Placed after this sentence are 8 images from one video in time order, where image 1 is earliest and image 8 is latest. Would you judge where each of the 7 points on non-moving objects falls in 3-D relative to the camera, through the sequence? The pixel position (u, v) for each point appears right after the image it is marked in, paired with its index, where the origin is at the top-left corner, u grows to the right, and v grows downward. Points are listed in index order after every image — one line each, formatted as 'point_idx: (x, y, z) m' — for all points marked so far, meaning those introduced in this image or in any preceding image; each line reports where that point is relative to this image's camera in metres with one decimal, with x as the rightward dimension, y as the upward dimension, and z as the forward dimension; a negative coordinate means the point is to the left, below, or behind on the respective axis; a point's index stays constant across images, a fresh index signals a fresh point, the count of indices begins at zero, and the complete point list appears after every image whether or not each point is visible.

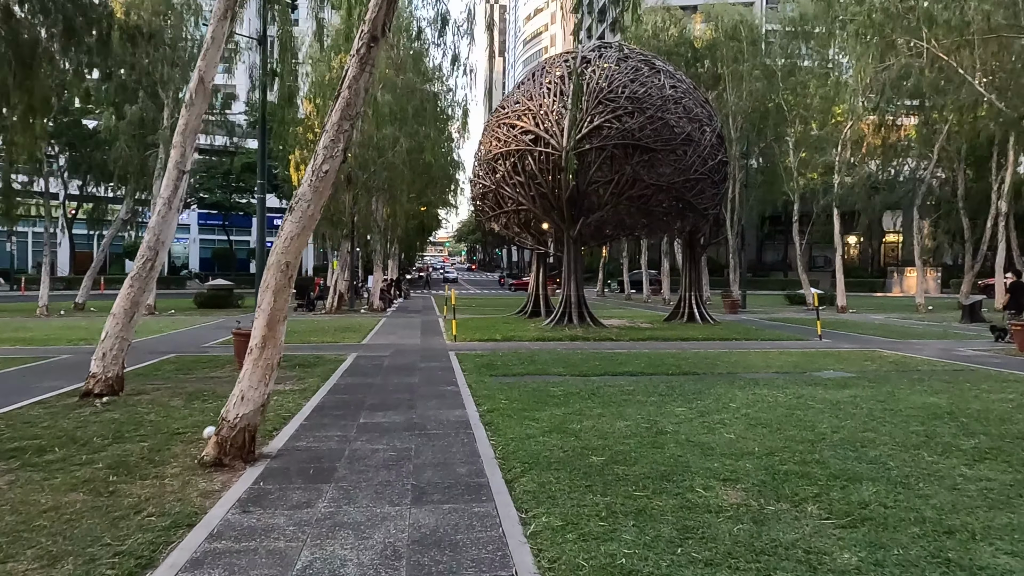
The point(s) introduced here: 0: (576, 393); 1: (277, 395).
0: (+0.9, -1.5, +10.9) m
1: (-3.5, -1.6, +11.2) m
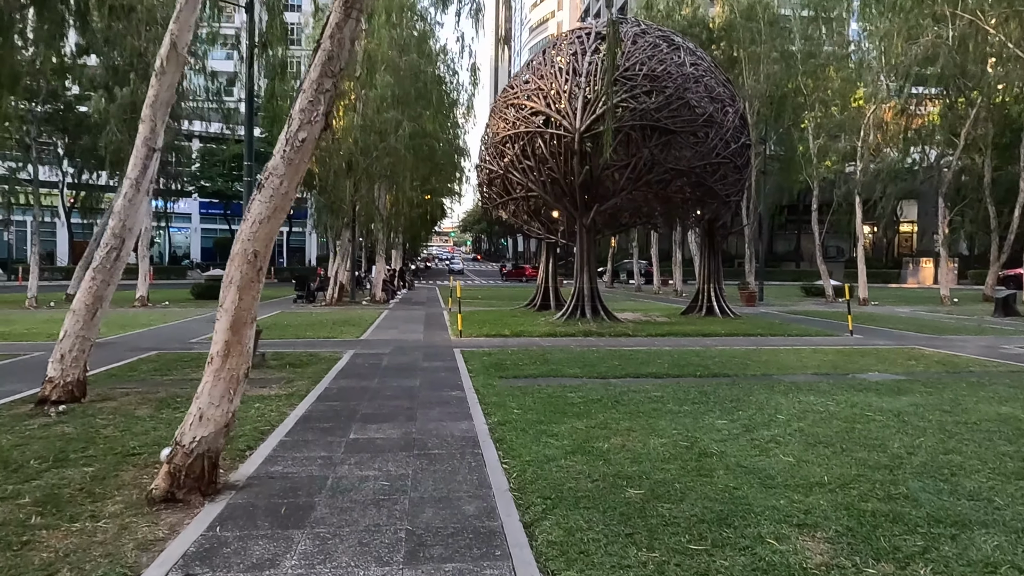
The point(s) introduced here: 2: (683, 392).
0: (+1.1, -1.5, +9.6) m
1: (-3.3, -1.5, +9.9) m
2: (+2.4, -1.4, +10.4) m
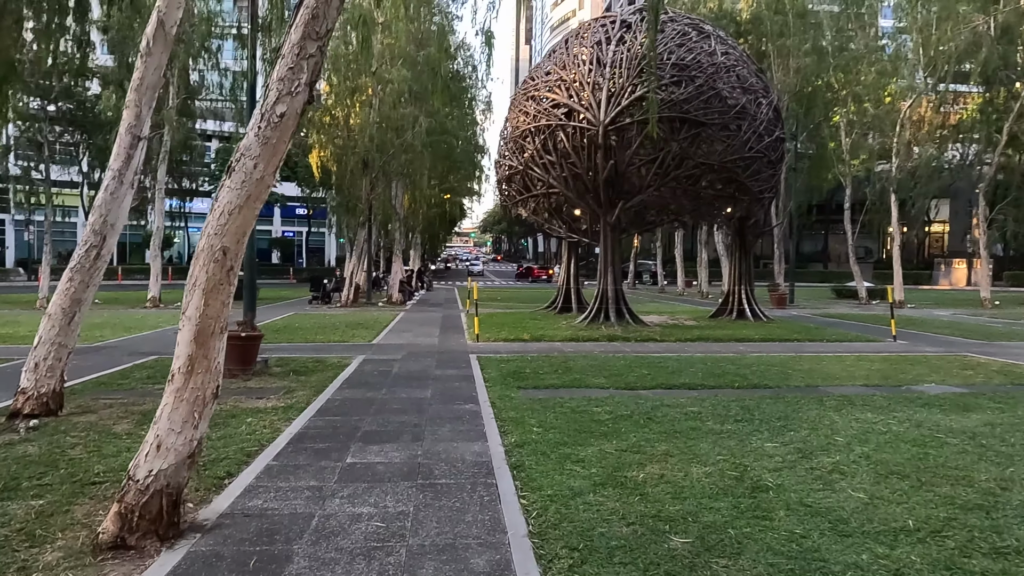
0: (+1.3, -1.5, +8.6) m
1: (-3.1, -1.5, +9.0) m
2: (+2.6, -1.5, +9.3) m
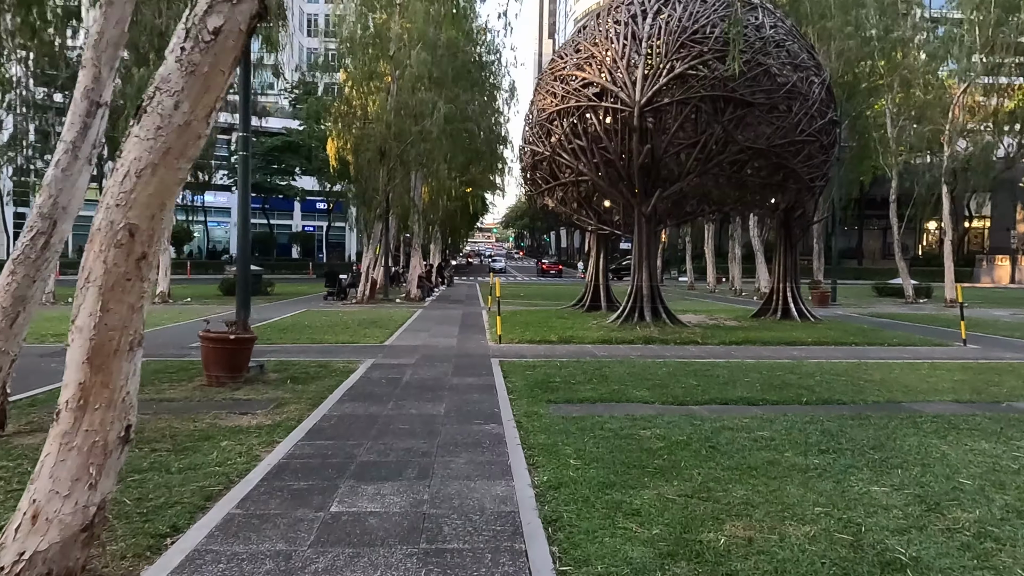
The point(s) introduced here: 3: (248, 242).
0: (+1.6, -1.5, +6.9) m
1: (-2.8, -1.5, +7.5) m
2: (+2.9, -1.5, +7.6) m
3: (-4.0, +0.6, +11.4) m
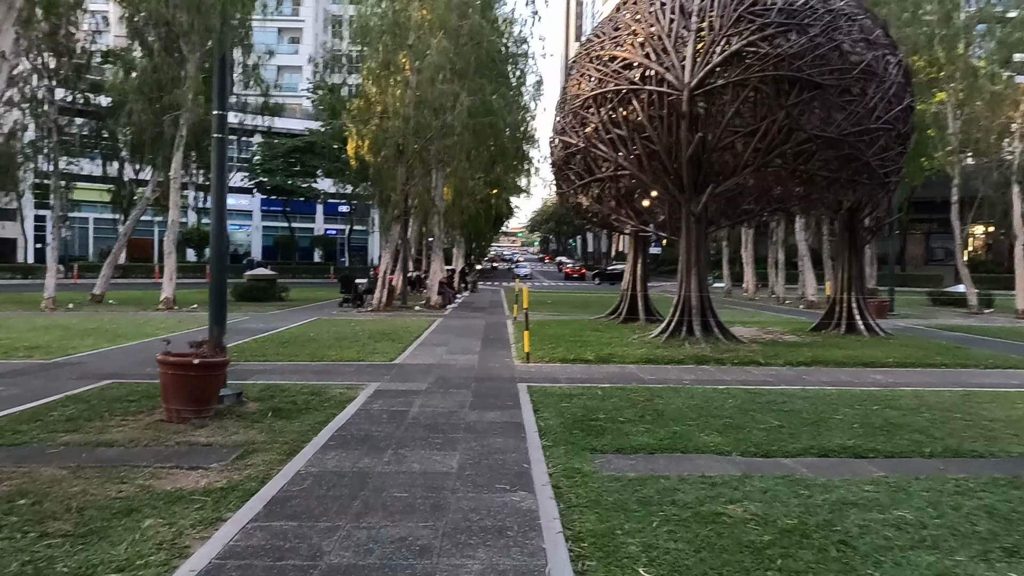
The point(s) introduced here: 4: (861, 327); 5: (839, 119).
0: (+1.8, -1.6, +4.7) m
1: (-2.5, -1.6, +5.4) m
2: (+3.2, -1.6, +5.4) m
3: (-3.6, +0.5, +9.4) m
4: (+8.4, -0.9, +18.1) m
5: (+6.4, +3.3, +14.7) m
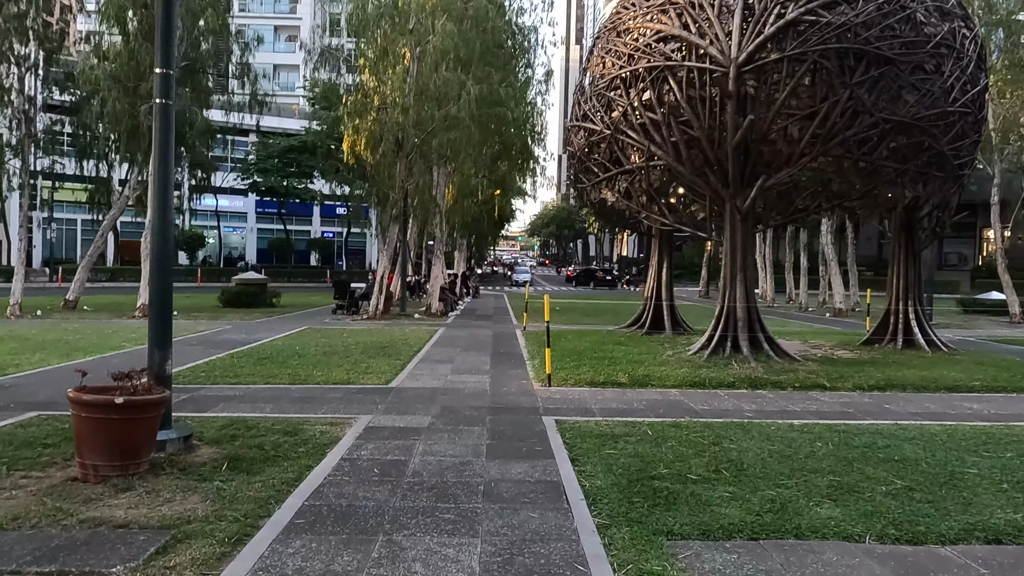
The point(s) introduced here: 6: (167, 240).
0: (+2.1, -1.7, +2.6) m
1: (-2.2, -1.7, +3.3) m
2: (+3.5, -1.7, +3.3) m
3: (-3.3, +0.4, +7.2) m
4: (+8.6, -1.1, +15.9) m
5: (+6.7, +3.1, +12.6) m
6: (-3.3, +0.5, +7.2) m
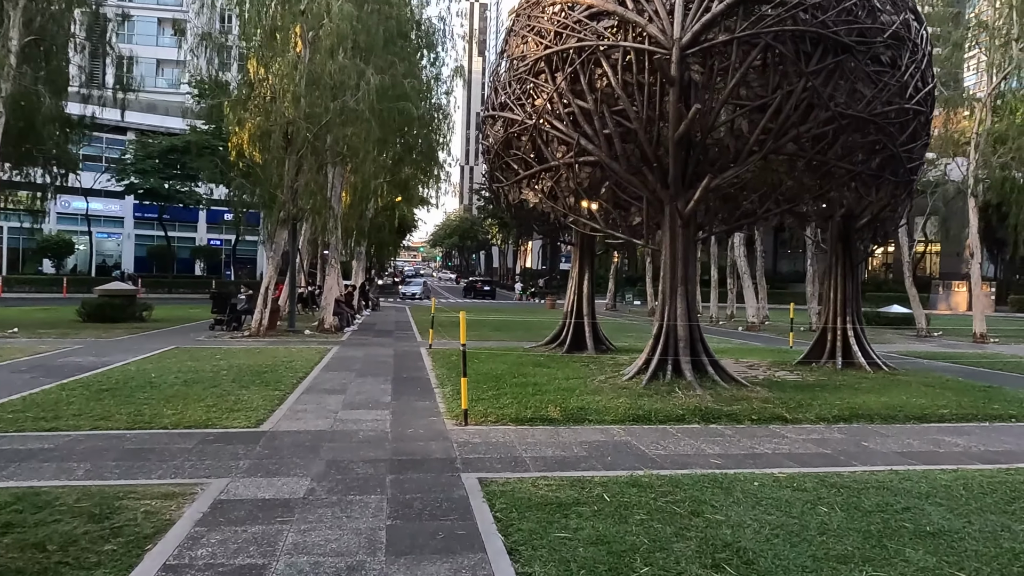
0: (+2.1, -1.8, +0.7) m
1: (-2.3, -1.7, +0.8) m
2: (+3.4, -1.8, +1.6) m
3: (-3.8, +0.3, +4.6) m
4: (+6.8, -1.4, +14.8) m
5: (+5.3, +2.9, +11.3) m
6: (-3.9, +0.4, +4.6) m
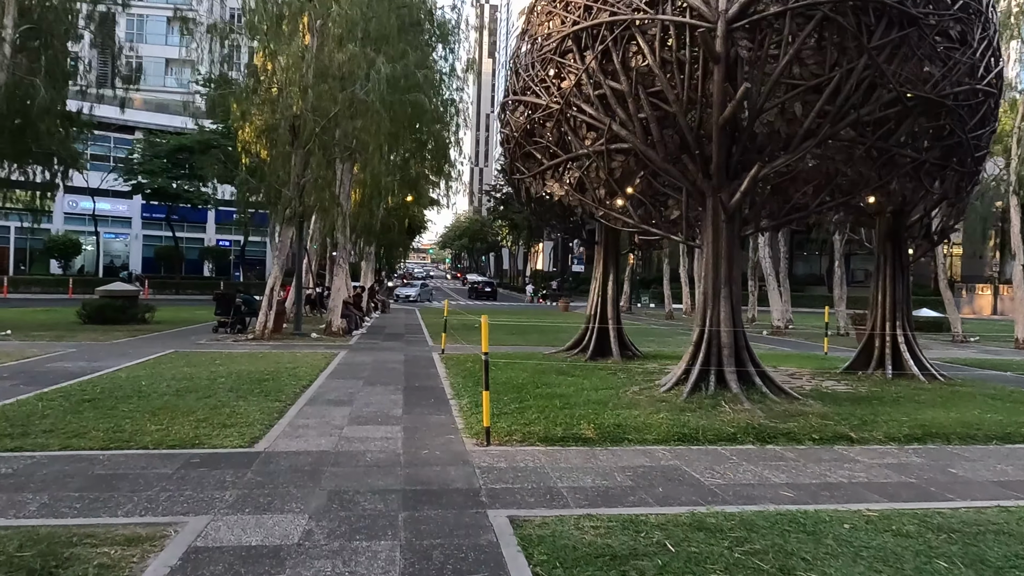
0: (+2.3, -1.8, -0.4) m
1: (-2.1, -1.7, -0.3) m
2: (+3.6, -1.8, +0.4) m
3: (-3.6, +0.3, +3.5) m
4: (+7.2, -1.4, +13.6) m
5: (+5.7, +2.9, +10.1) m
6: (-3.6, +0.4, +3.5) m
